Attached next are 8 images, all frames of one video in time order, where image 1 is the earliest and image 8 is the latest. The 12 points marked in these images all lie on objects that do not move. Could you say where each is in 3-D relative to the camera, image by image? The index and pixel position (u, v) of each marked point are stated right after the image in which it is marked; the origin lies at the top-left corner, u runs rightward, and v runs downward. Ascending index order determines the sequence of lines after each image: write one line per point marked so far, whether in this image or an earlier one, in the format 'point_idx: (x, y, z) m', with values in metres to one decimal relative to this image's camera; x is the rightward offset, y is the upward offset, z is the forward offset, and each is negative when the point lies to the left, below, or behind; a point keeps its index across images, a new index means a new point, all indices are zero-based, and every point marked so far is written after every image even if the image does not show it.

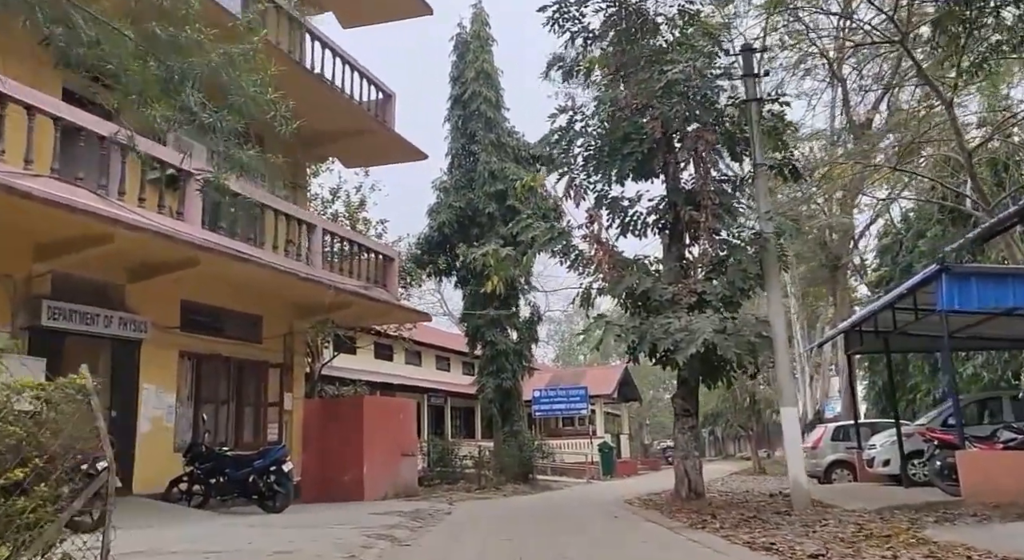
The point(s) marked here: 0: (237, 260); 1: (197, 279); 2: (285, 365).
0: (-3.5, +0.2, +10.1) m
1: (-4.4, 0.0, +11.3) m
2: (-3.8, -1.4, +13.5) m
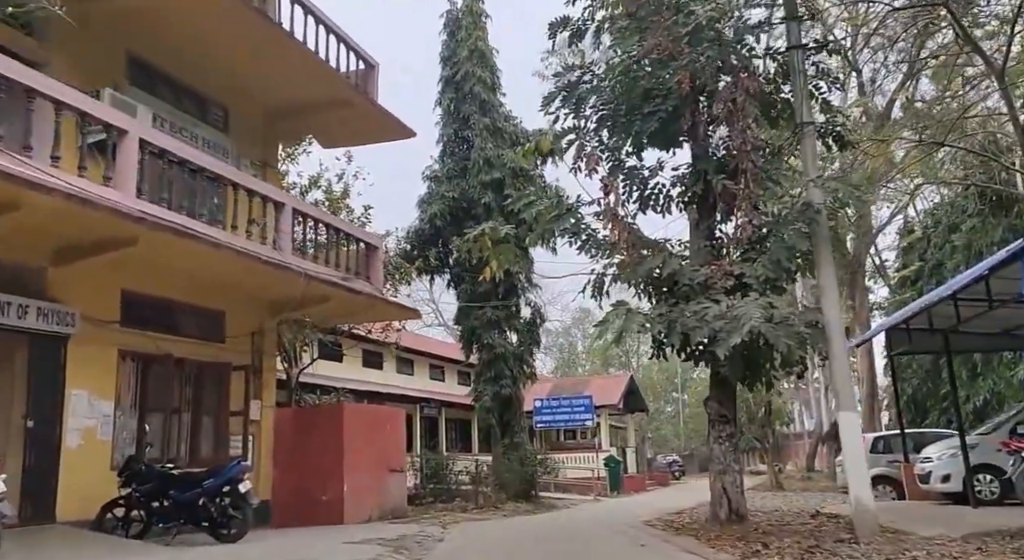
0: (-3.5, +0.4, +8.4) m
1: (-4.4, +0.2, +9.6) m
2: (-3.8, -1.3, +11.8) m
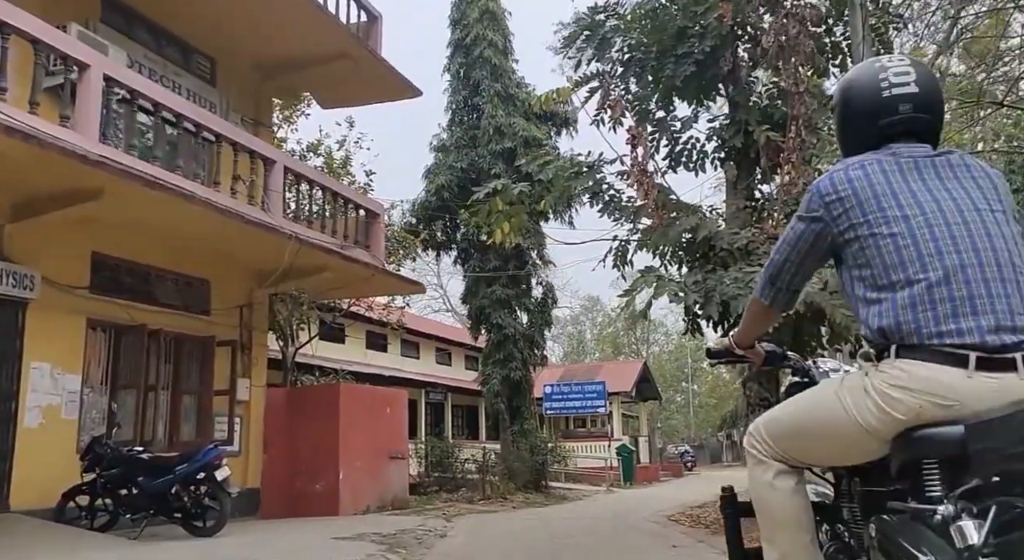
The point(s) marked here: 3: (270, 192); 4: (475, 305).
0: (-3.3, +0.8, +7.3) m
1: (-4.3, +0.6, +8.5) m
2: (-3.7, -0.9, +10.7) m
3: (-2.9, +1.0, +9.4) m
4: (-0.8, -0.5, +16.6) m
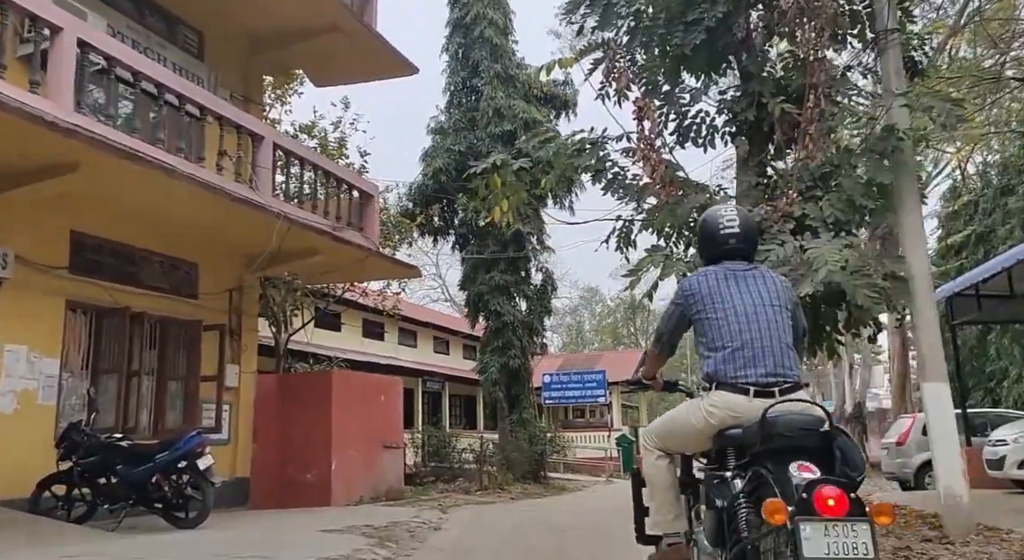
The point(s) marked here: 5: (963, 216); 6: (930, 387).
0: (-3.3, +1.0, +6.9) m
1: (-4.3, +0.8, +8.1) m
2: (-3.7, -0.6, +10.3) m
3: (-2.9, +1.3, +9.0) m
4: (-0.8, -0.2, +16.2) m
5: (+11.0, +1.5, +19.4) m
6: (+3.7, -0.9, +7.1) m
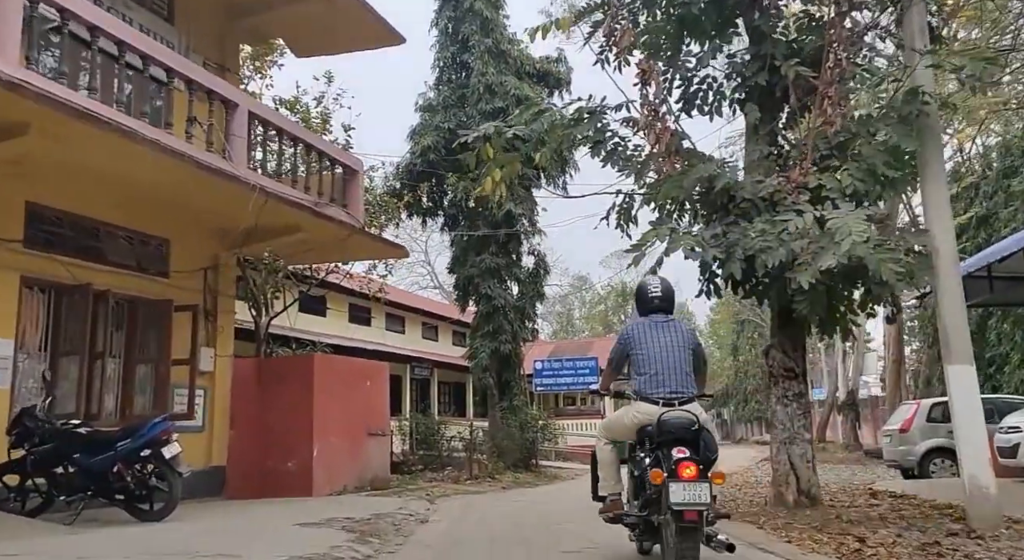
0: (-3.4, +1.2, +6.3) m
1: (-4.4, +1.0, +7.5) m
2: (-3.8, -0.4, +9.8) m
3: (-2.9, +1.5, +8.4) m
4: (-1.0, +0.1, +15.6) m
5: (+10.7, +1.9, +19.0) m
6: (+3.6, -0.7, +6.6) m
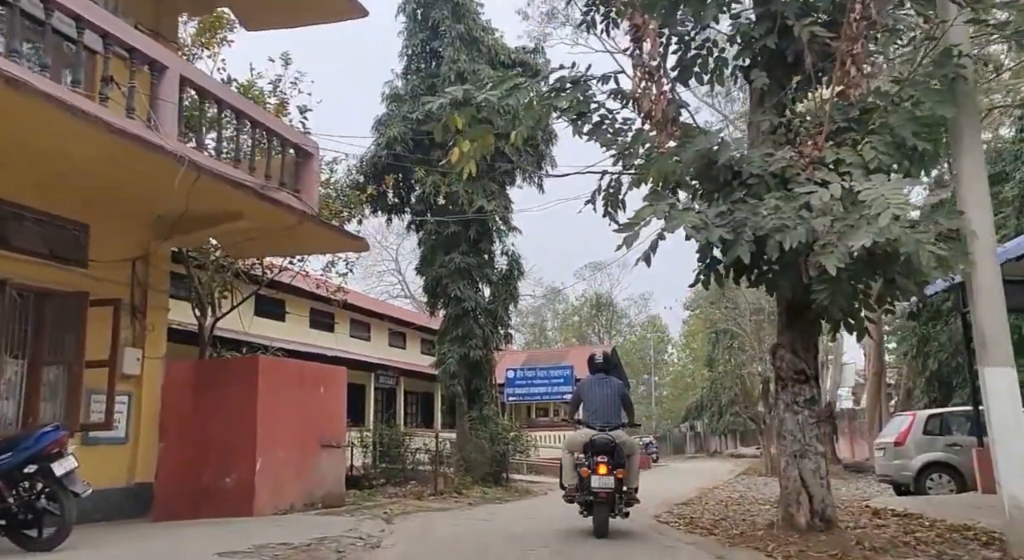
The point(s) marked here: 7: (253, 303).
0: (-3.6, +1.4, +5.2) m
1: (-4.6, +1.2, +6.4) m
2: (-4.1, -0.3, +8.6) m
3: (-3.2, +1.6, +7.3) m
4: (-1.5, +0.1, +14.6) m
5: (+10.1, +1.7, +18.4) m
6: (+3.4, -0.6, +5.7) m
7: (-5.5, -0.5, +17.1) m
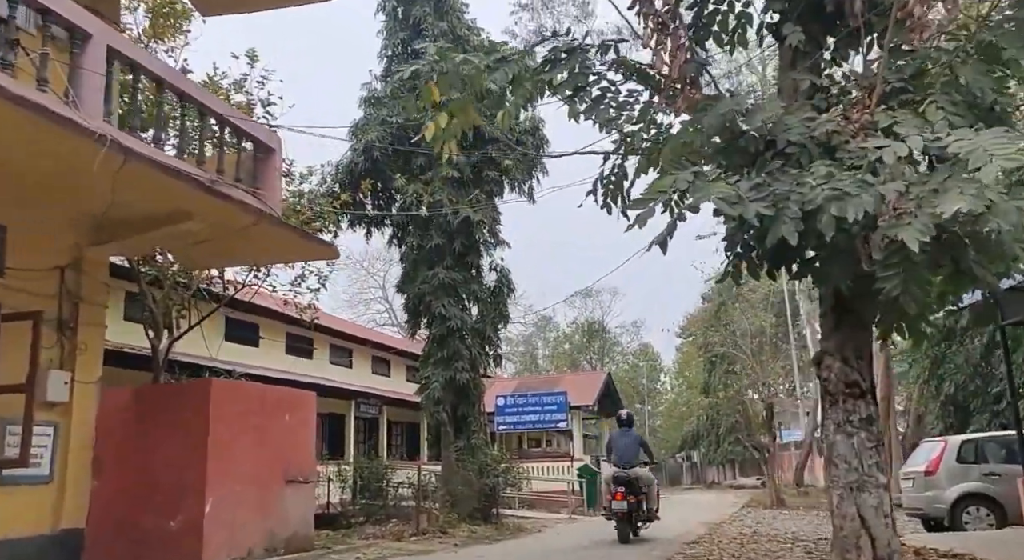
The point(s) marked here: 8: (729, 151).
0: (-3.7, +1.4, +4.1) m
1: (-4.7, +1.2, +5.2) m
2: (-4.2, -0.4, +7.4) m
3: (-3.3, +1.6, +6.2) m
4: (-1.7, -0.2, +13.4) m
5: (+9.9, +1.4, +17.4) m
6: (+3.3, -0.6, +4.6) m
7: (-5.8, -0.9, +15.9) m
8: (+1.4, +0.9, +5.2) m
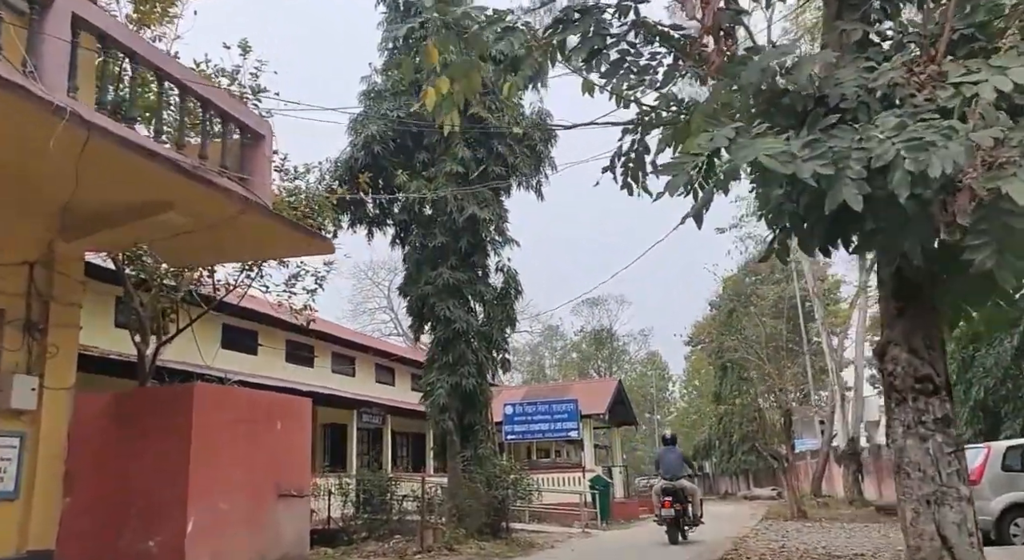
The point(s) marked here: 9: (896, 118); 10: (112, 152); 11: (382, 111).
0: (-3.6, +1.5, +3.5) m
1: (-4.6, +1.2, +4.6) m
2: (-4.1, -0.3, +6.8) m
3: (-3.3, +1.6, +5.6) m
4: (-1.5, -0.2, +12.7) m
5: (+10.0, +1.4, +16.7) m
6: (+3.4, -0.4, +3.9) m
7: (-5.6, -1.0, +15.2) m
8: (+1.5, +1.0, +4.5) m
9: (+1.8, +0.8, +3.8) m
10: (-2.9, +0.9, +5.7) m
11: (-2.1, +2.7, +13.0) m
